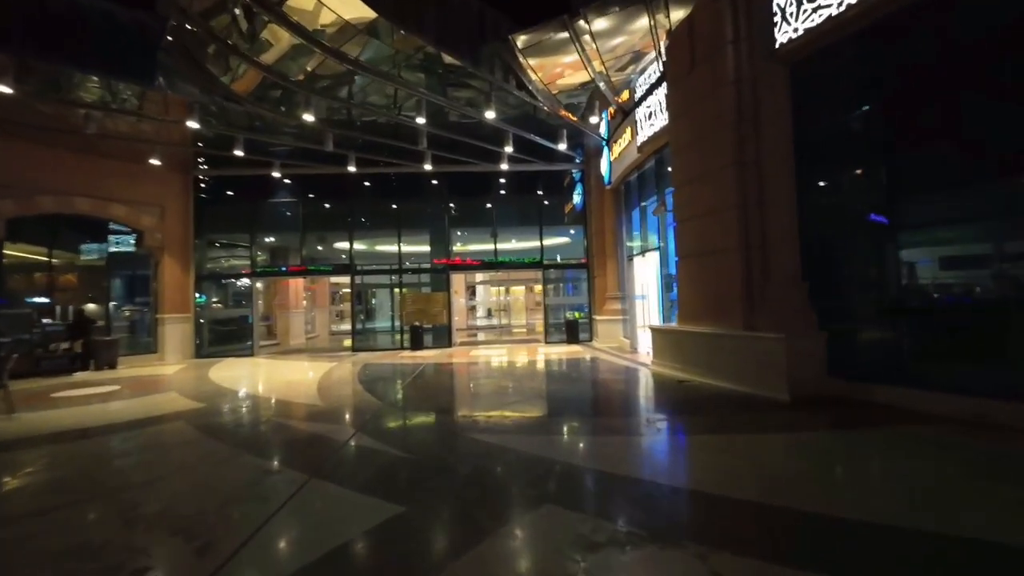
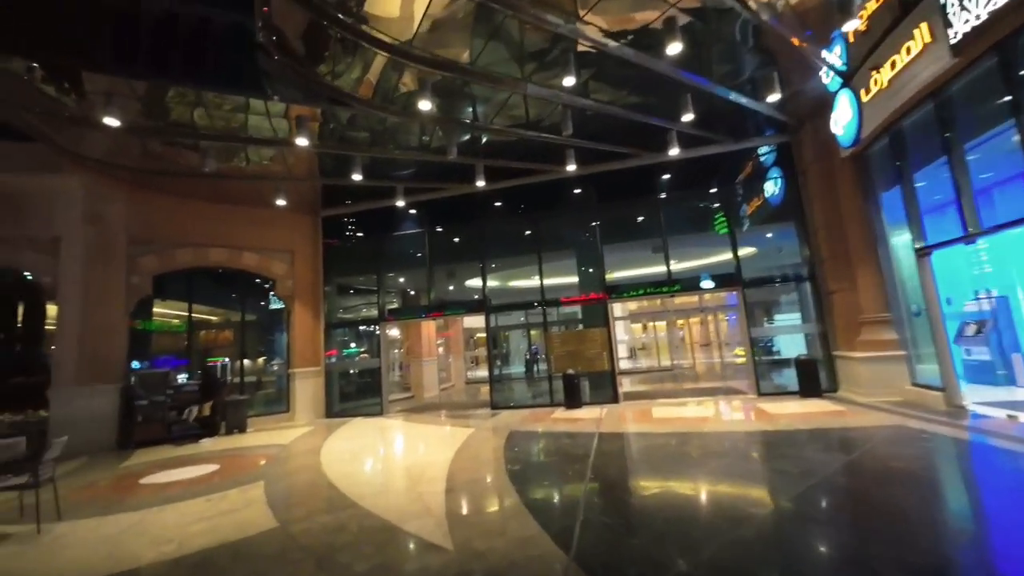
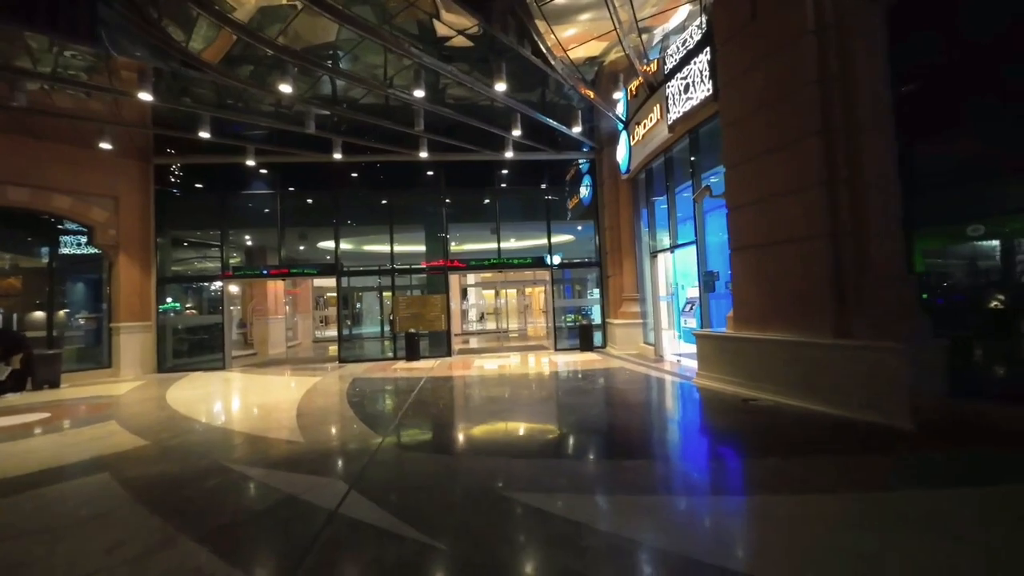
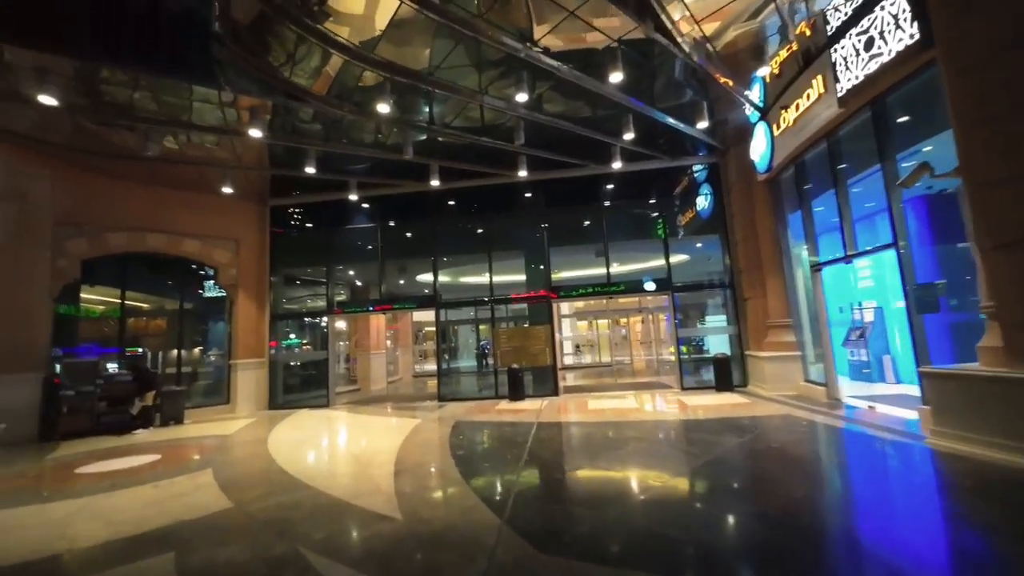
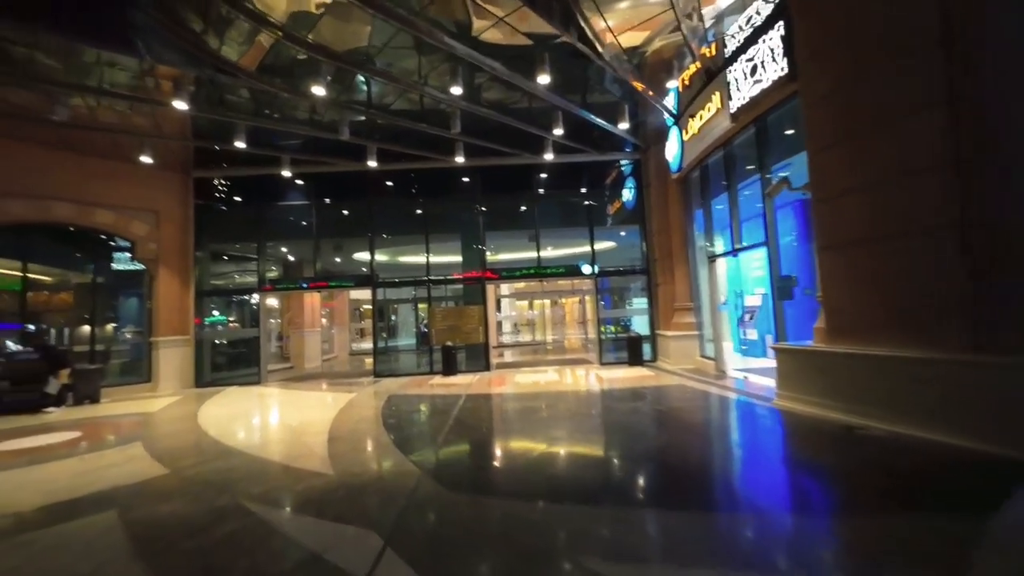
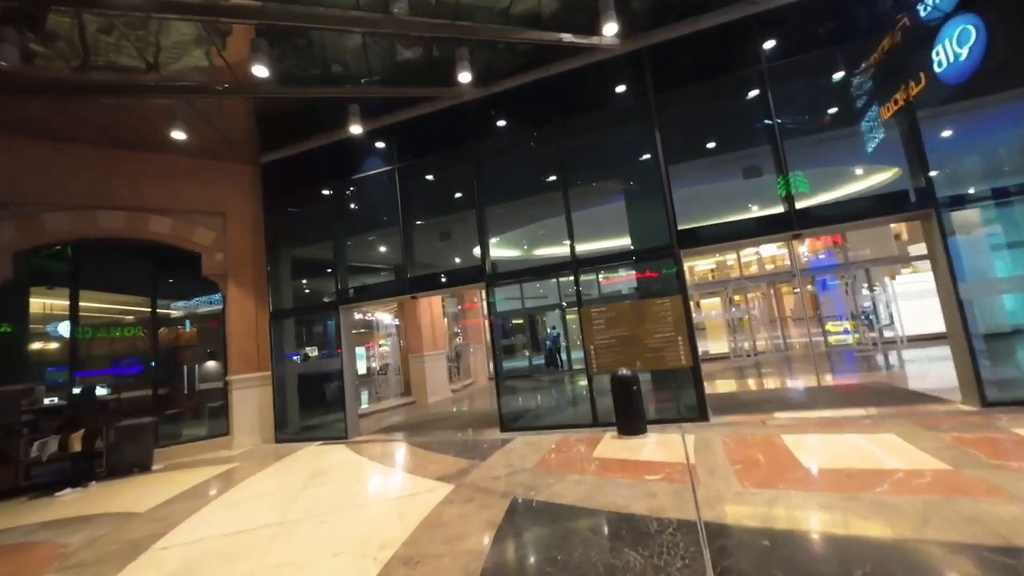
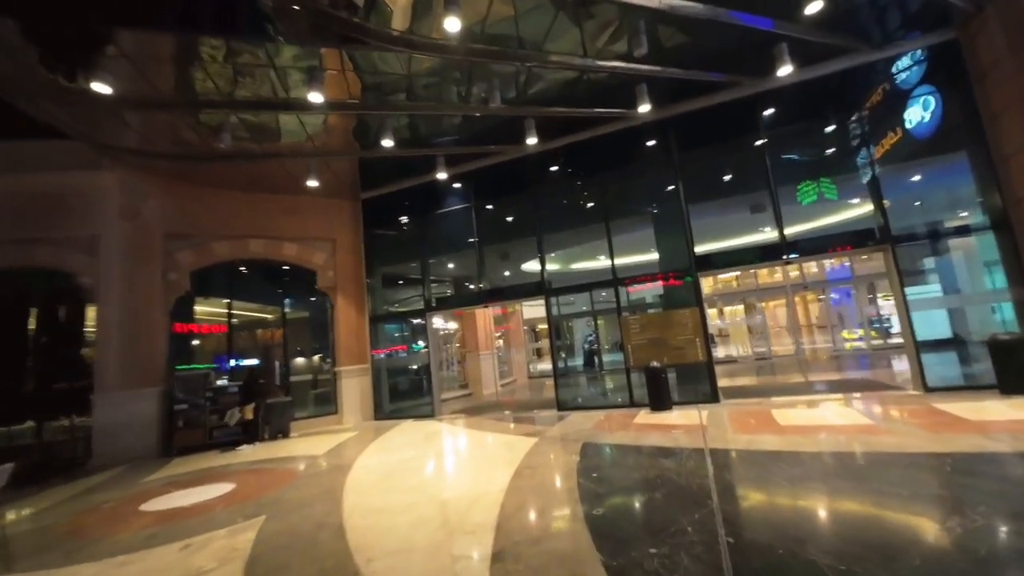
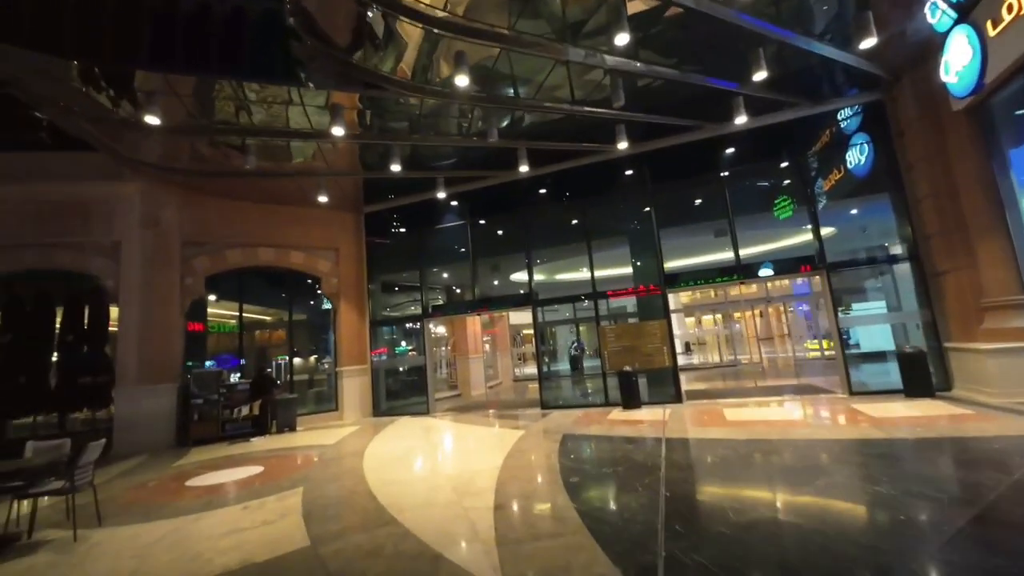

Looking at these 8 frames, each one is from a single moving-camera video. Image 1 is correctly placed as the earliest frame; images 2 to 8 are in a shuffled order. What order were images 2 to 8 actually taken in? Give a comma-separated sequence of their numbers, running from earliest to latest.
3, 5, 4, 2, 8, 7, 6
